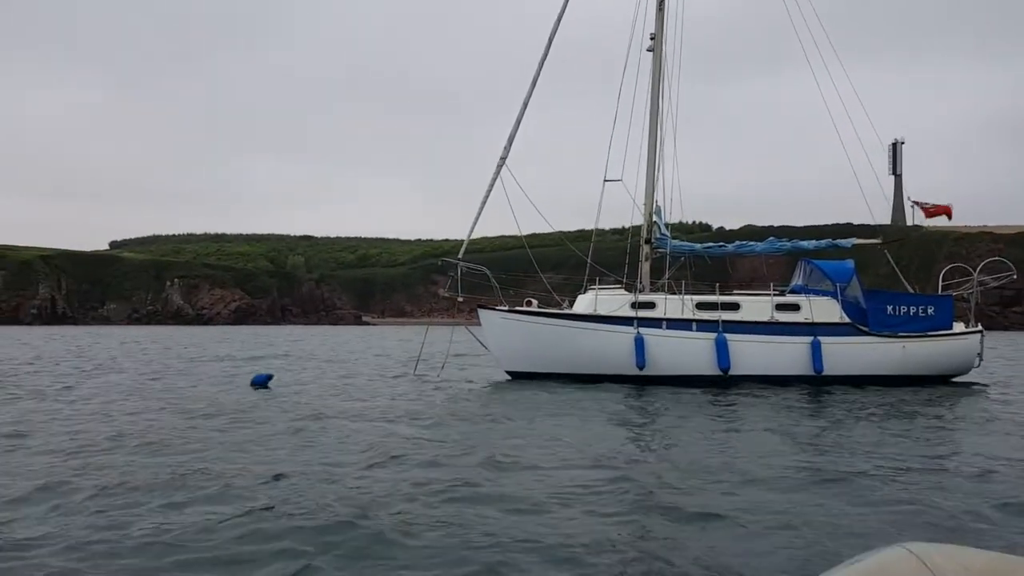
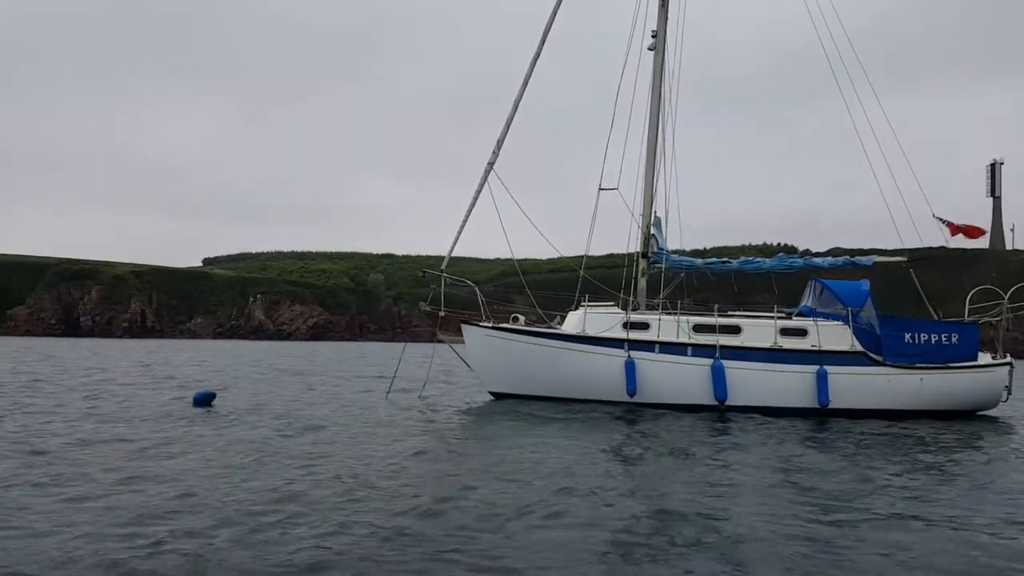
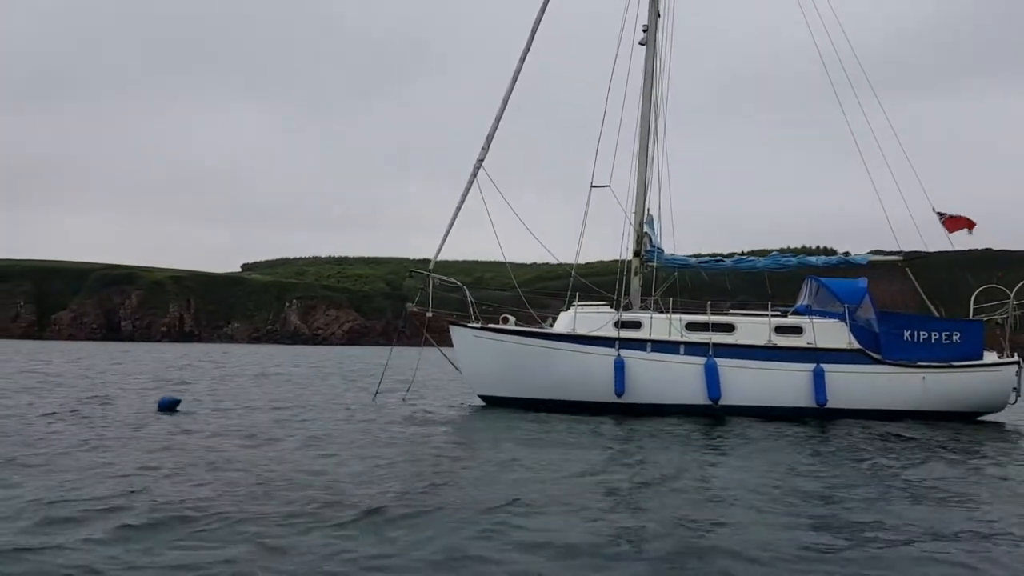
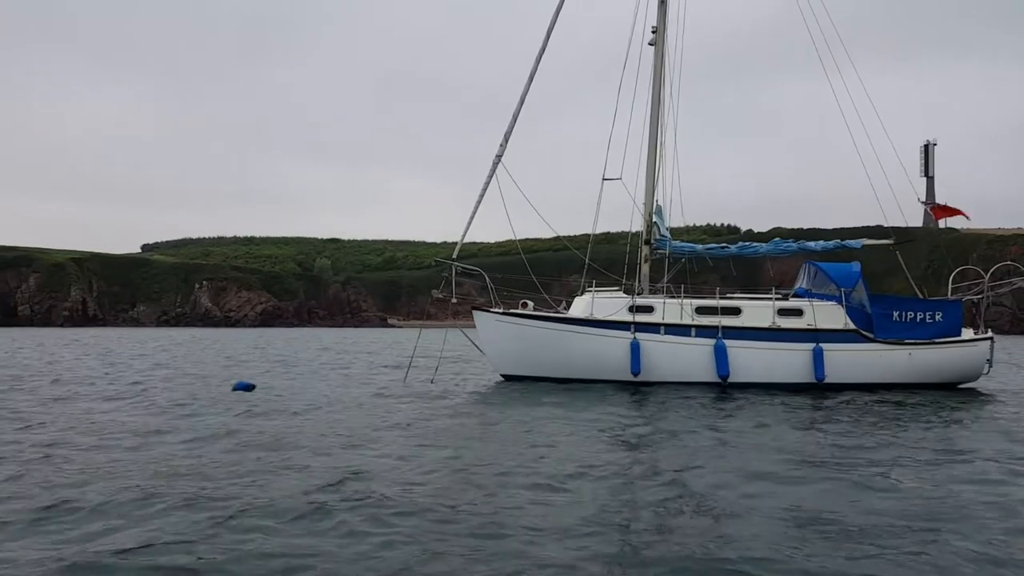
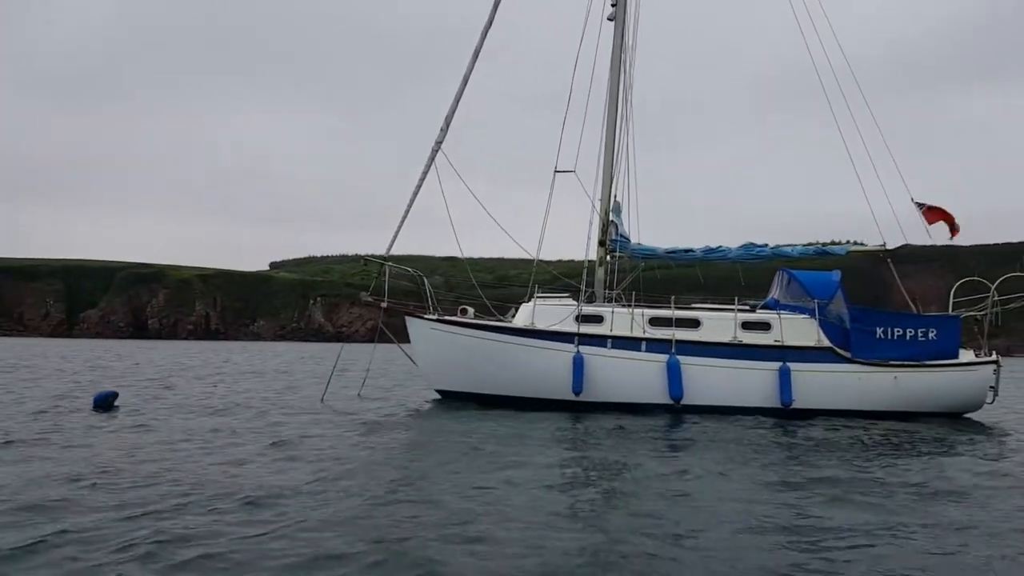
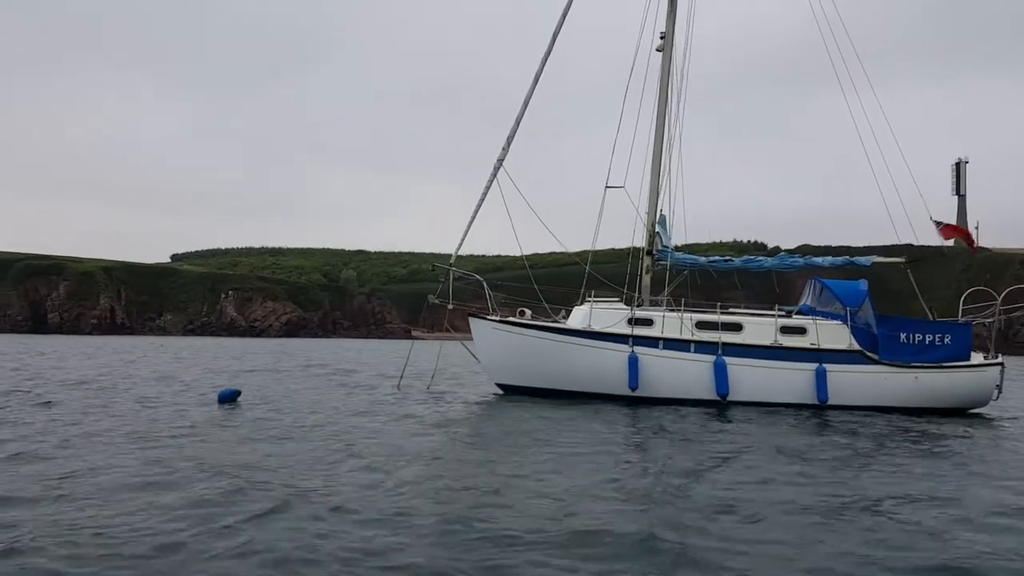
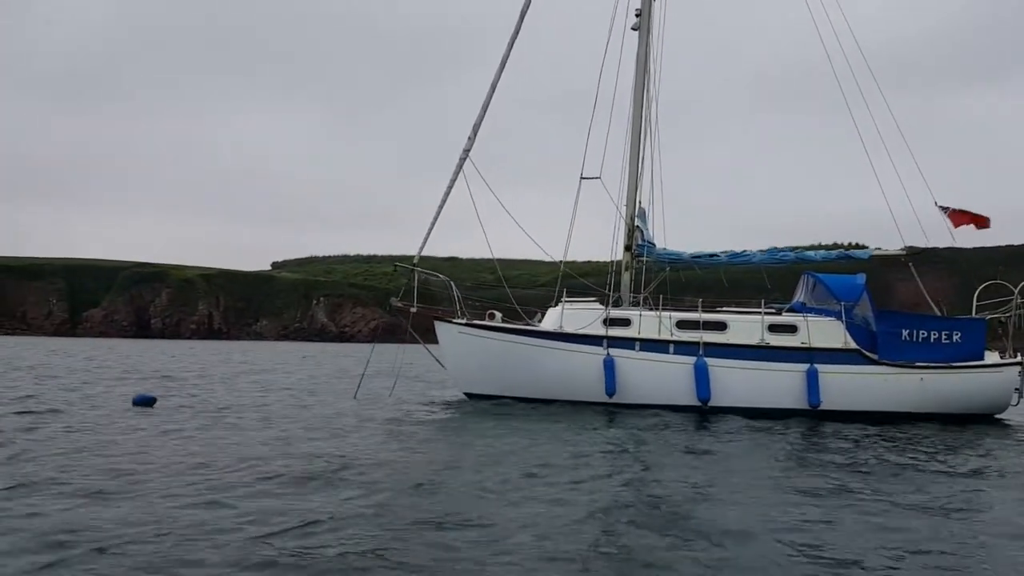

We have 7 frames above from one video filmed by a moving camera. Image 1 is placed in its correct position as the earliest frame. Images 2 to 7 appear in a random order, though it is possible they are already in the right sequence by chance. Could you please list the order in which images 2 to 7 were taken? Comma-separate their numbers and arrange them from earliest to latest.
4, 6, 2, 3, 7, 5
